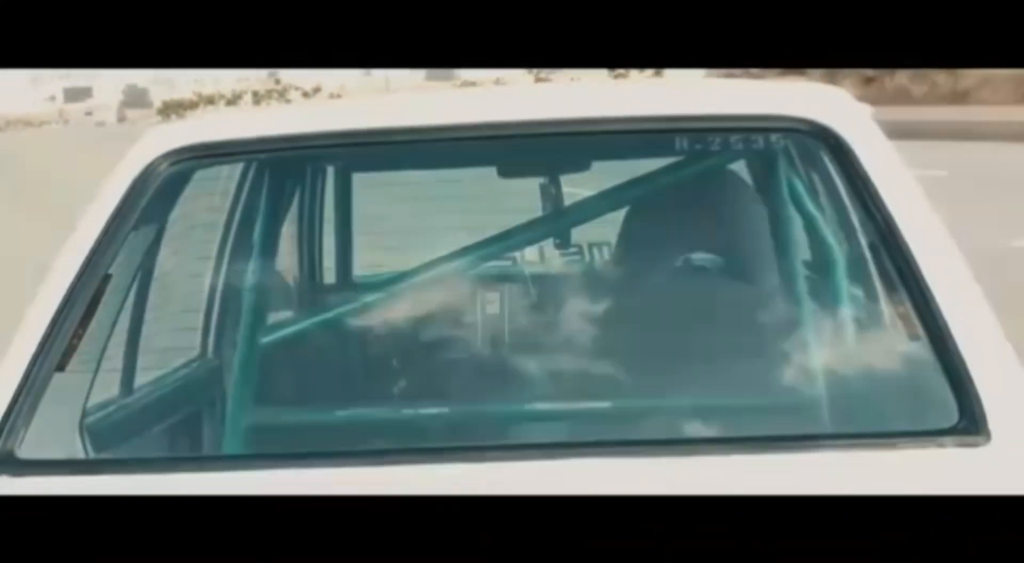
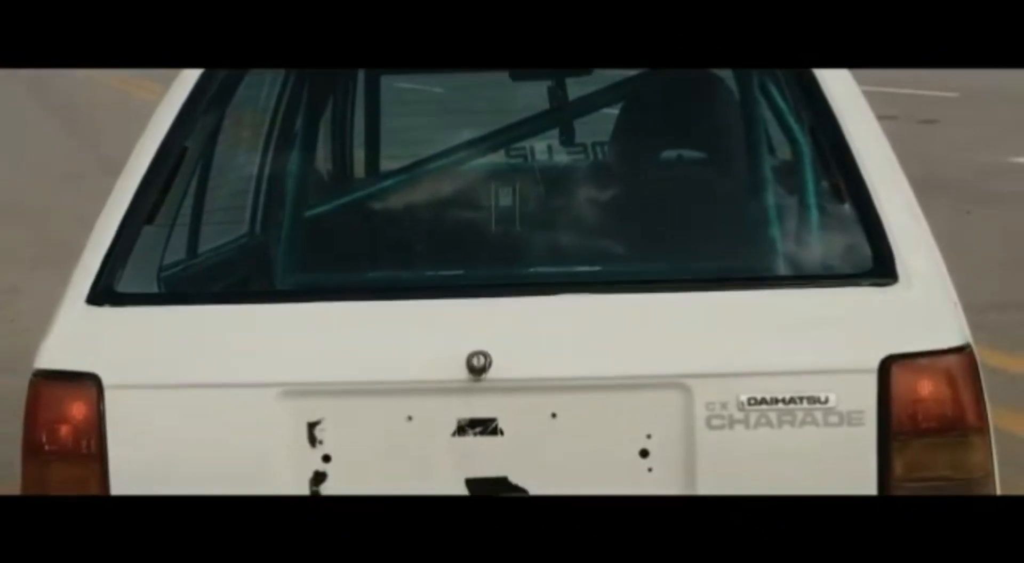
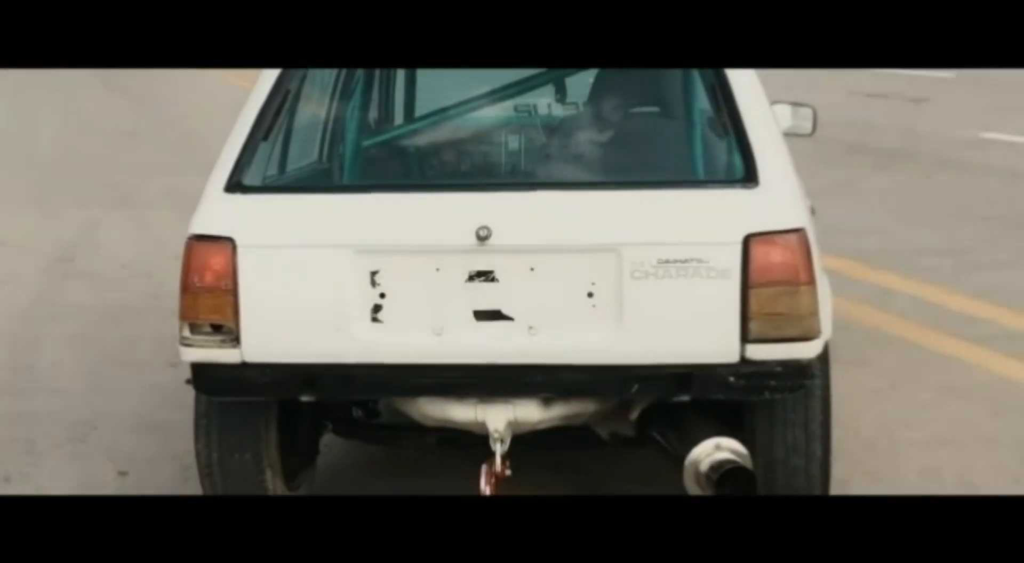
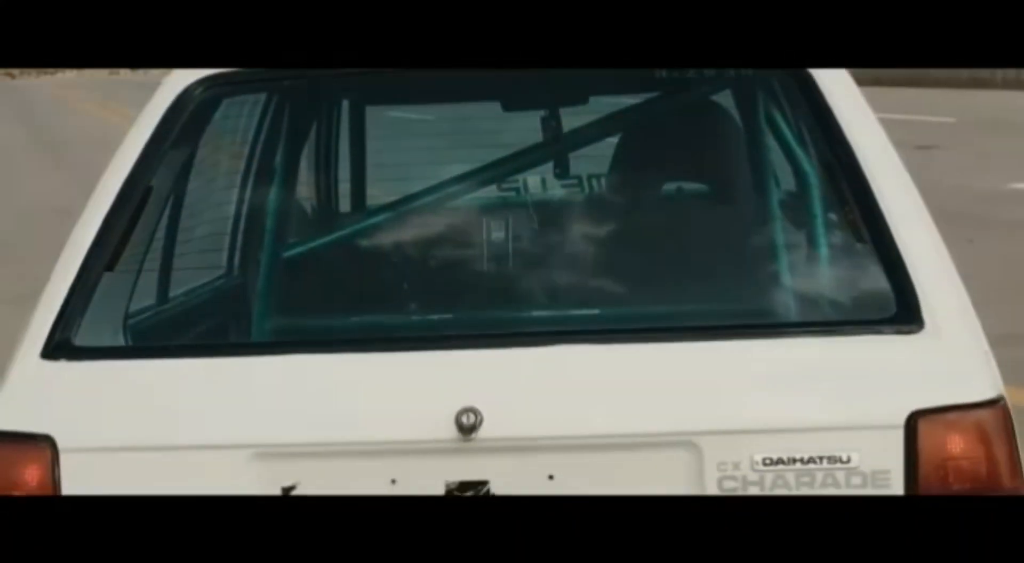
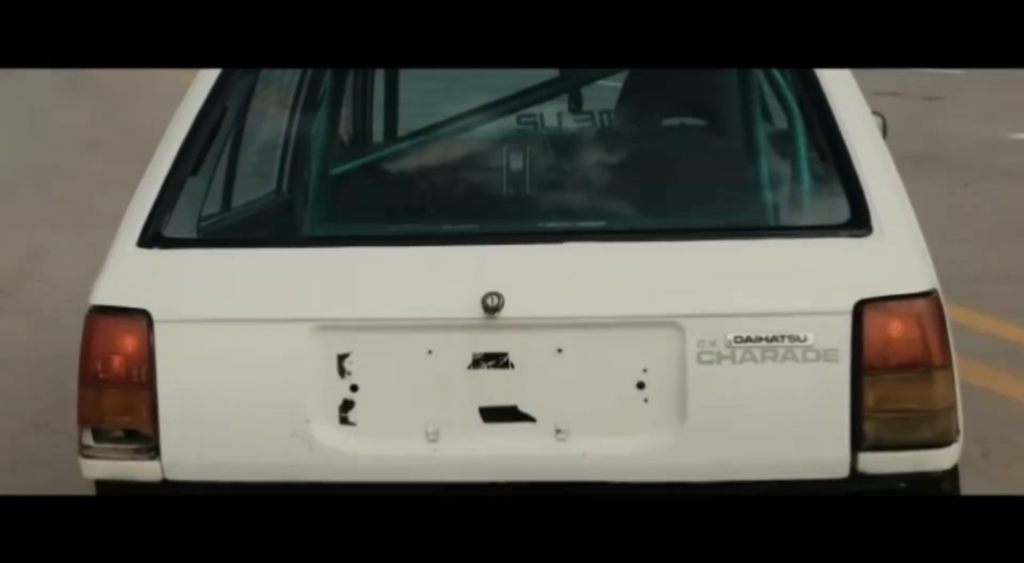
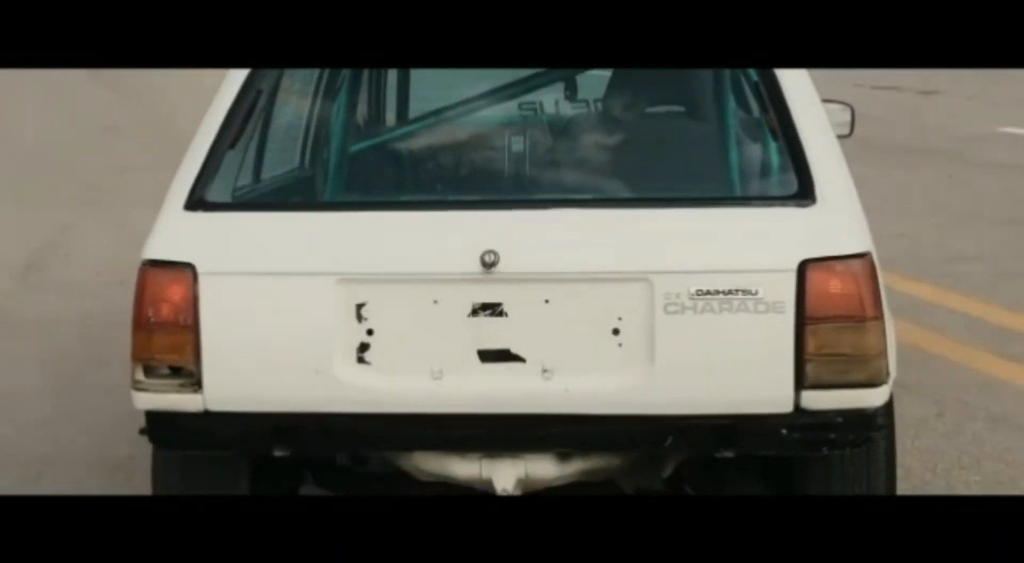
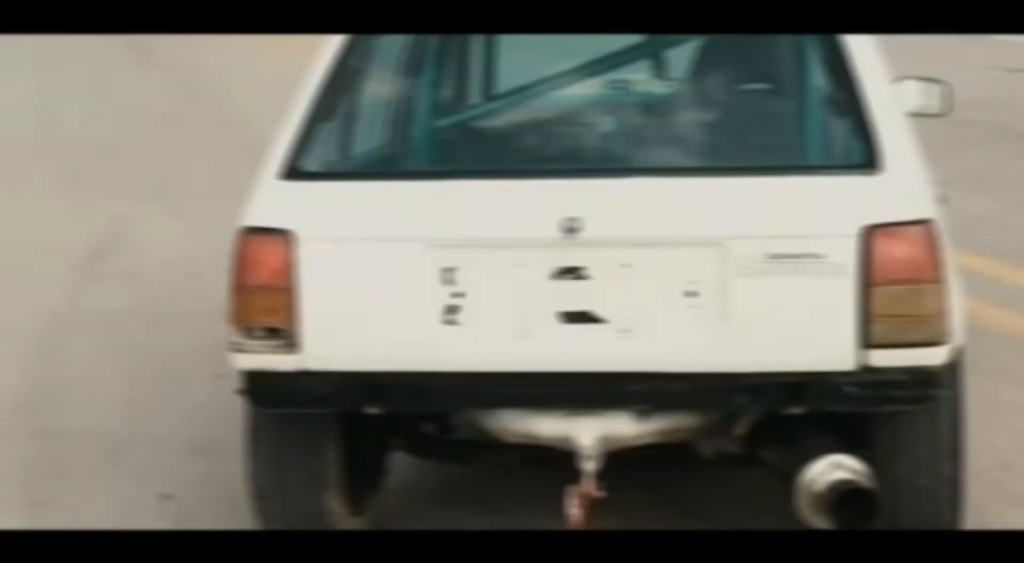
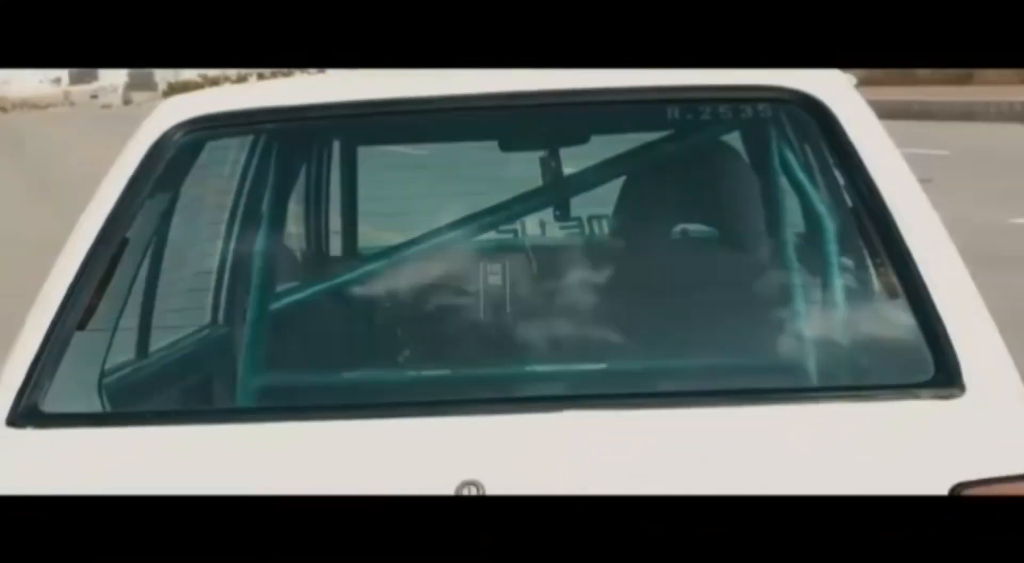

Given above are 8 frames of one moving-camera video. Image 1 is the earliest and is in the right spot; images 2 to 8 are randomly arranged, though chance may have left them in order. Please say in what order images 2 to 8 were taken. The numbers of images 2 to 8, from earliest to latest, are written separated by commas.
8, 4, 2, 5, 6, 3, 7
